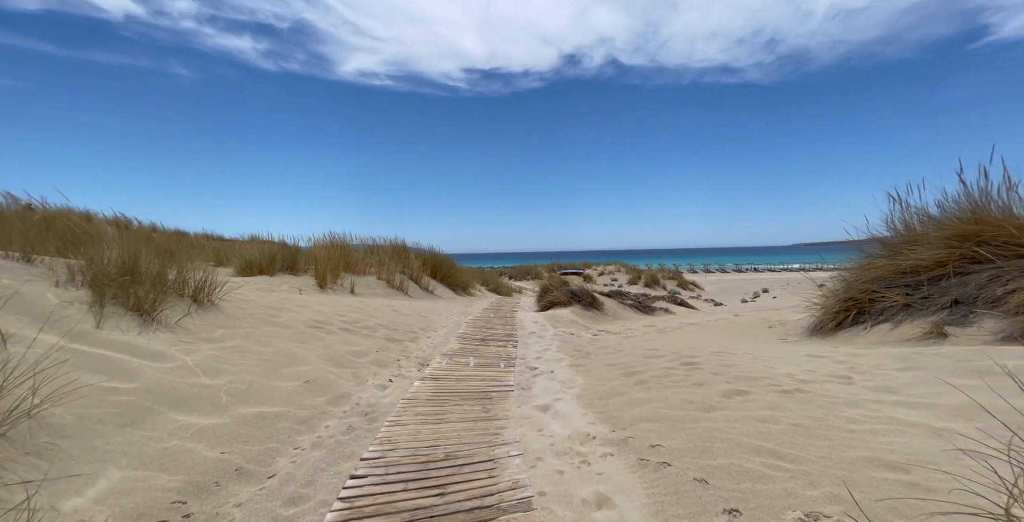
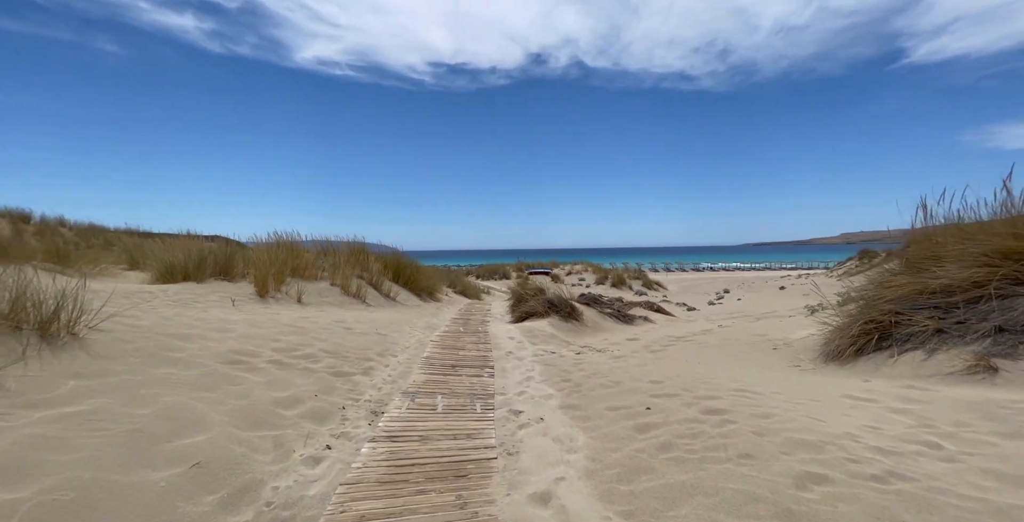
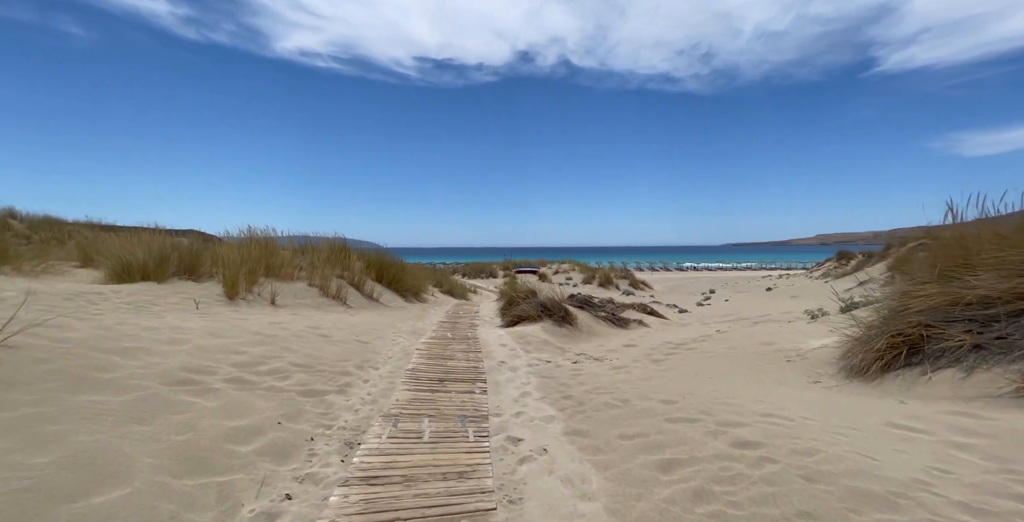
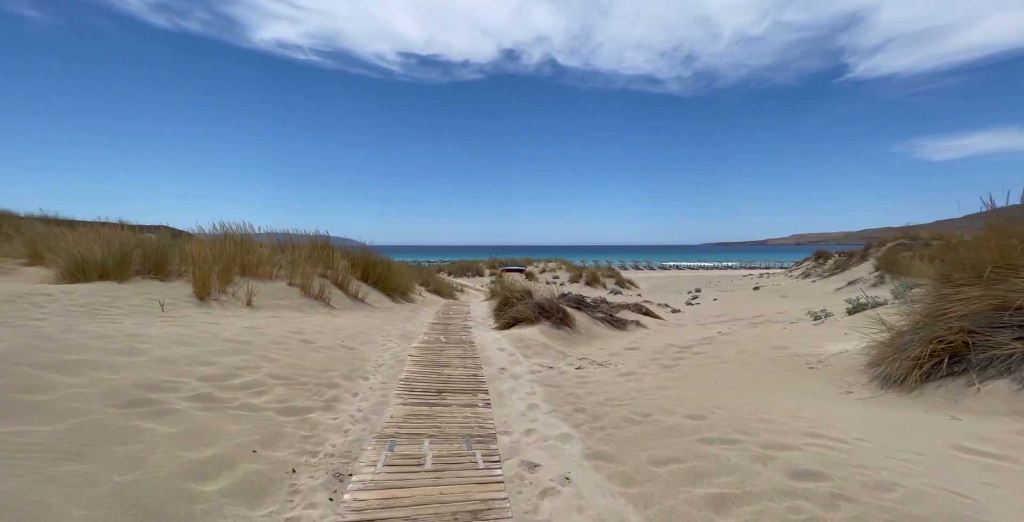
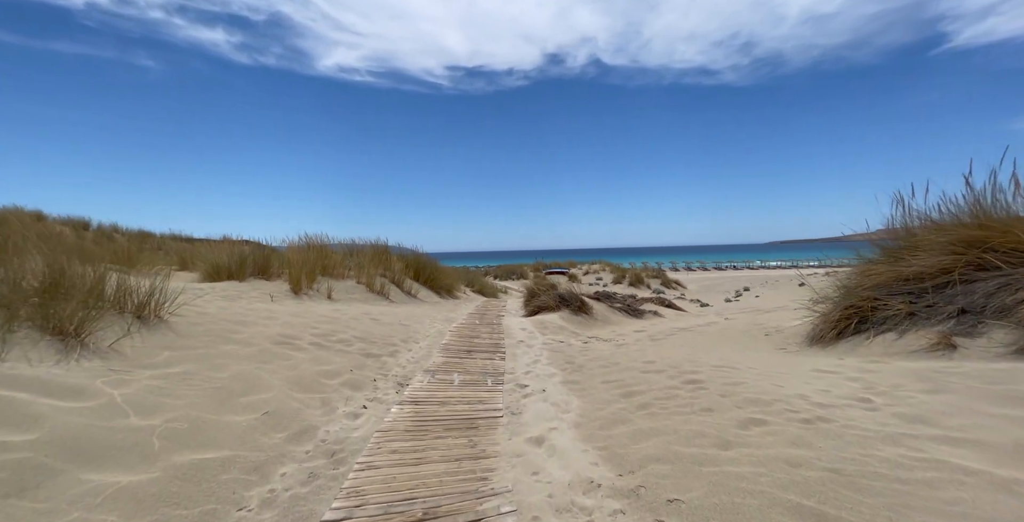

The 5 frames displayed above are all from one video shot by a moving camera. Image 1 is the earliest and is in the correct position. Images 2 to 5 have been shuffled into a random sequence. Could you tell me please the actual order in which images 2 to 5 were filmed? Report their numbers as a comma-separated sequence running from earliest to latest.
5, 2, 3, 4
